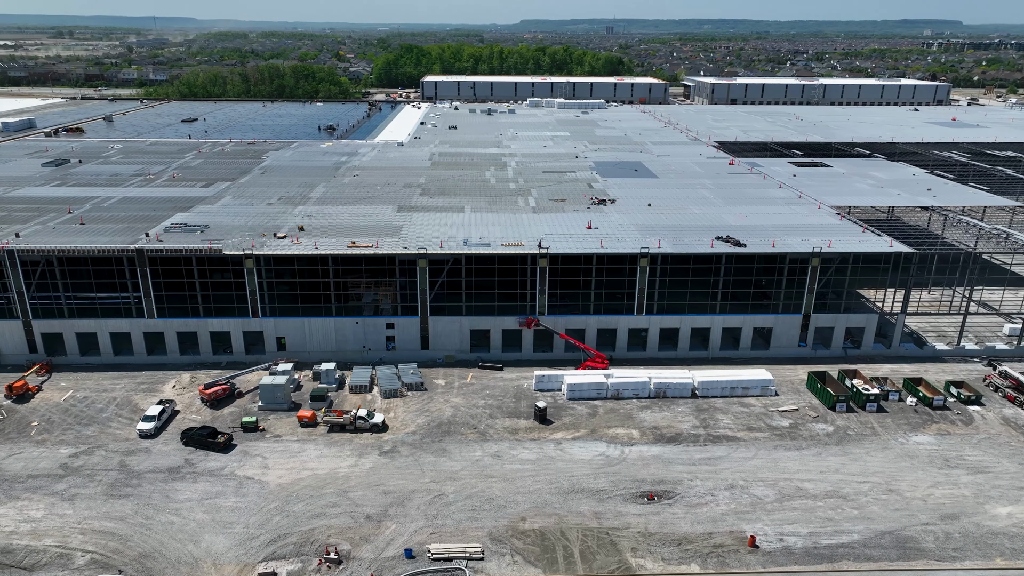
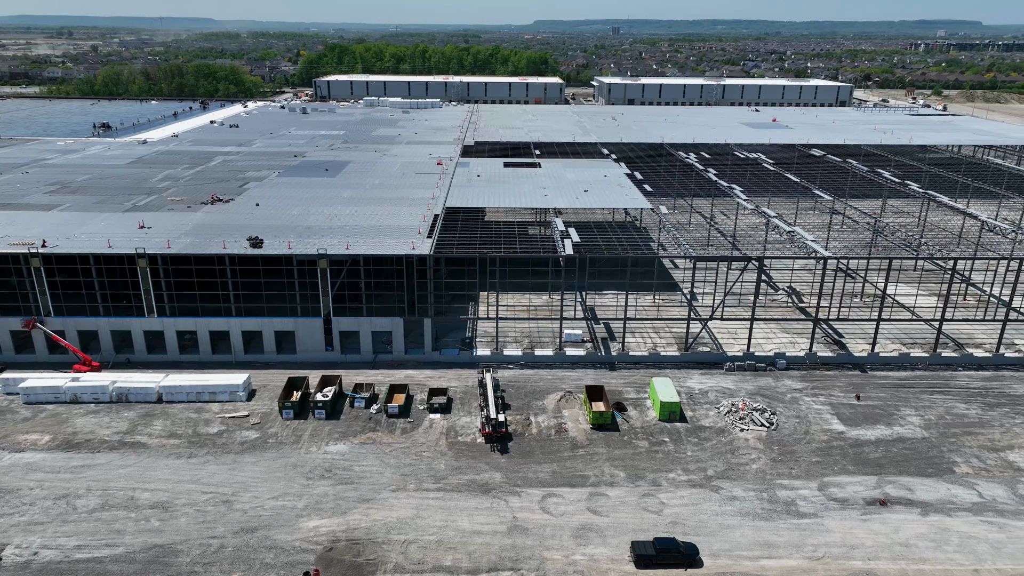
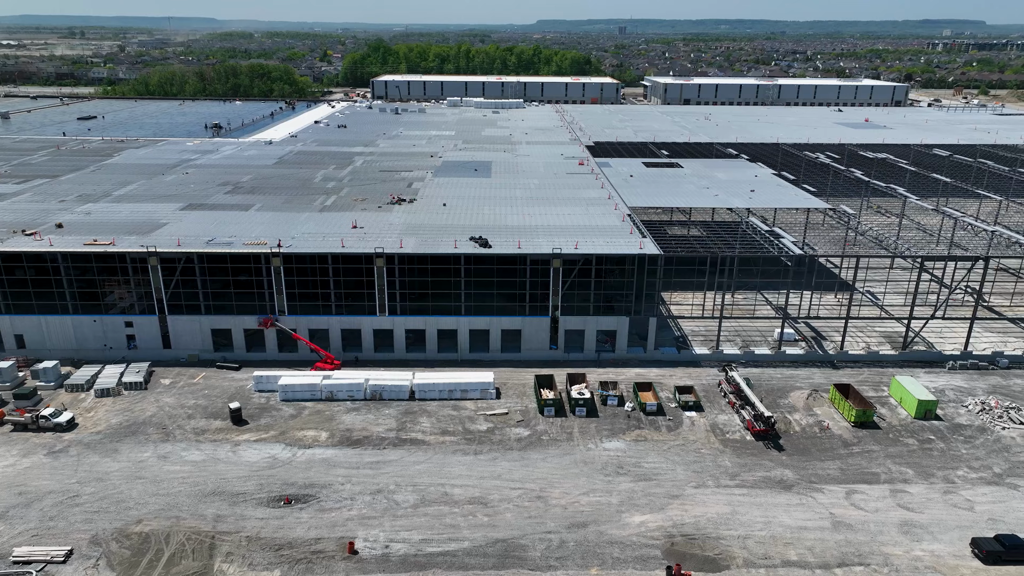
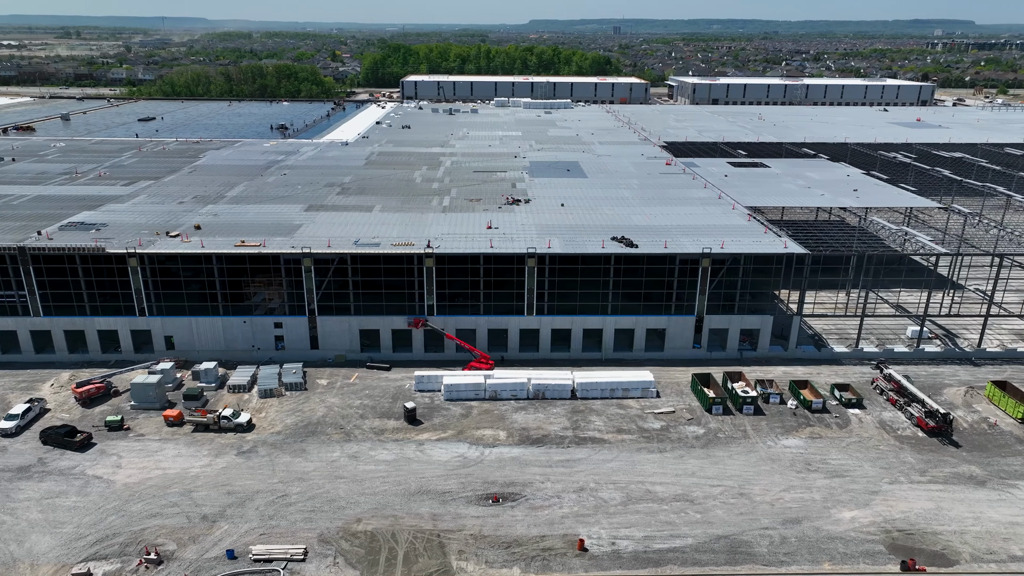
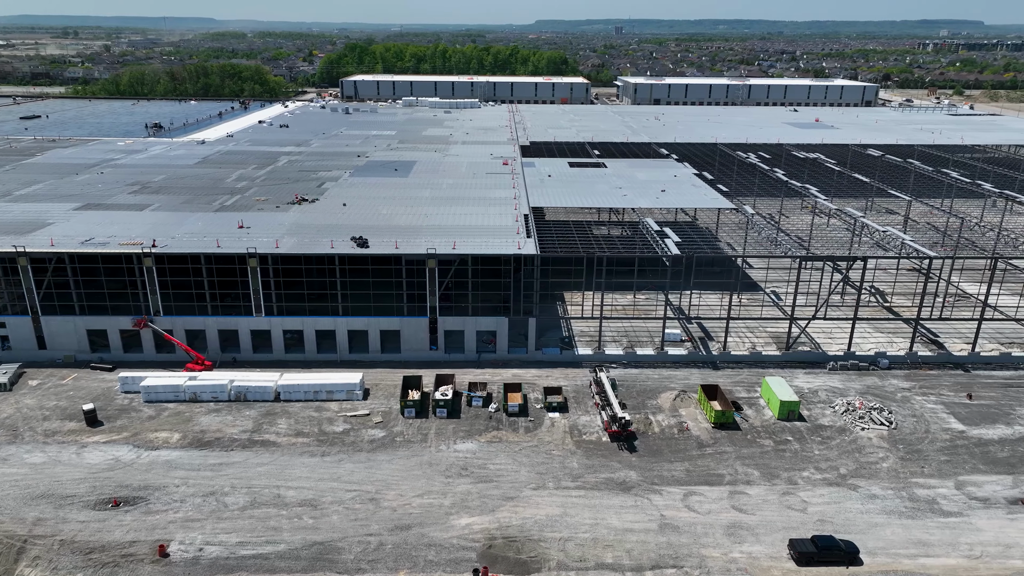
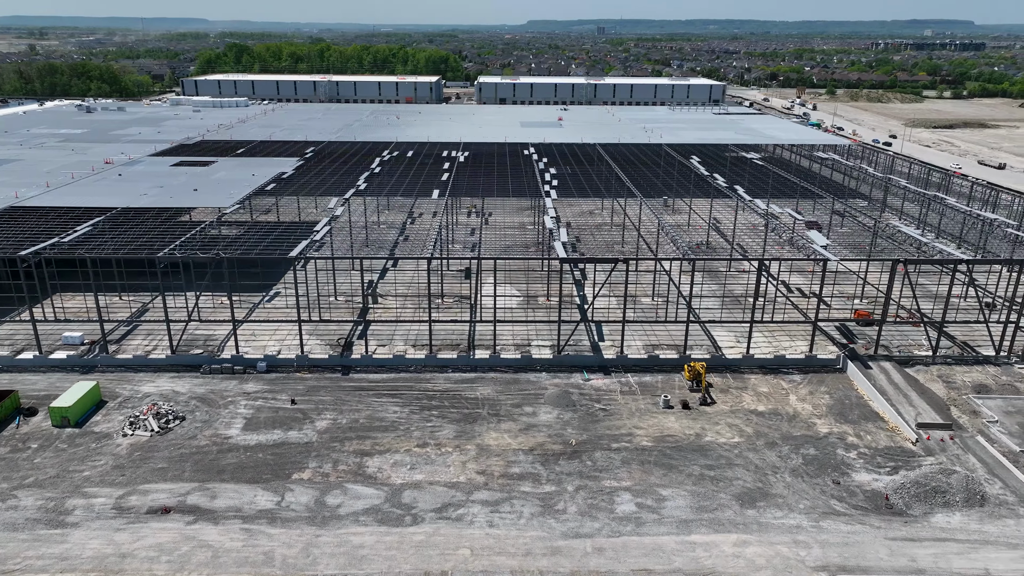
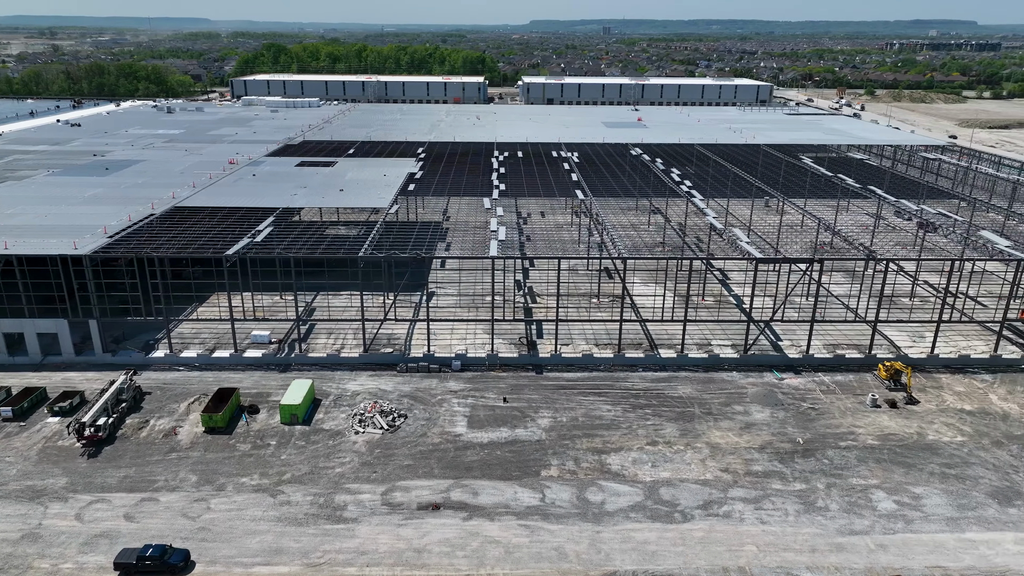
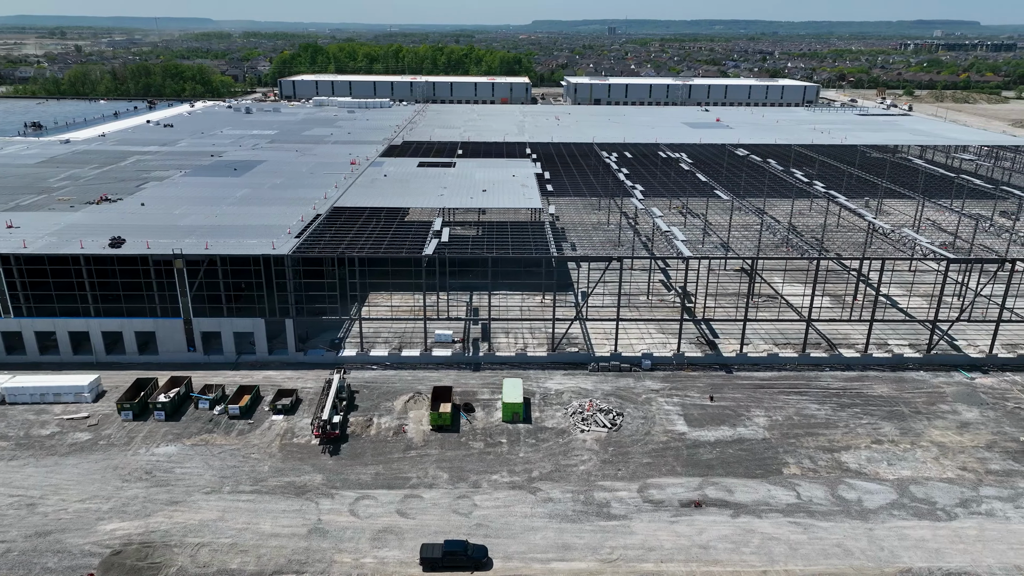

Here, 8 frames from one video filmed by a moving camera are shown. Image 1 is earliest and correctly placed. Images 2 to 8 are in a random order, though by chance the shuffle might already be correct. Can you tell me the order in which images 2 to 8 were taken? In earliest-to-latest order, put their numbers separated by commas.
4, 3, 5, 2, 8, 7, 6
